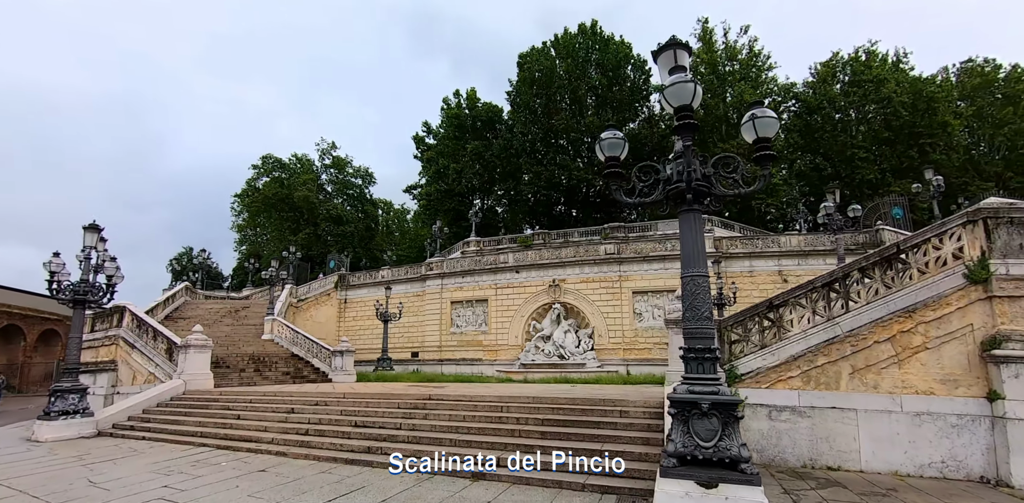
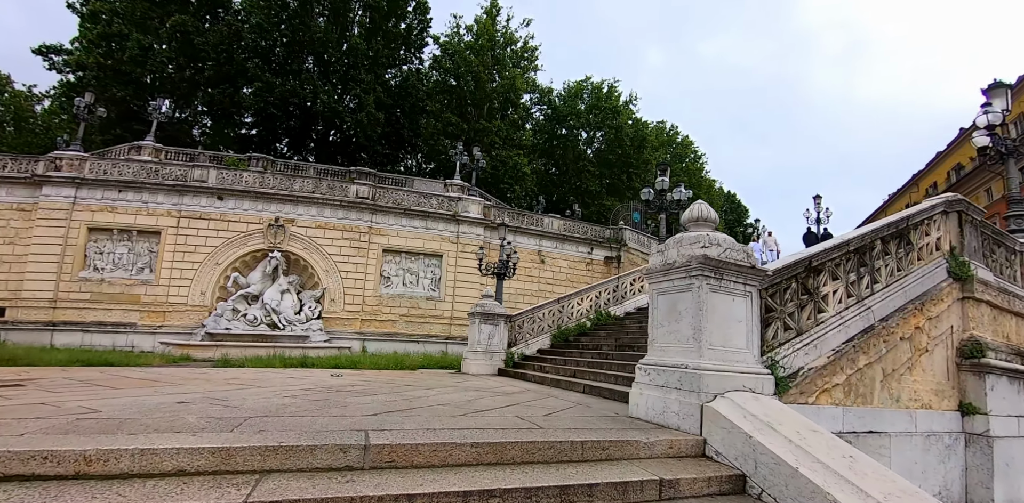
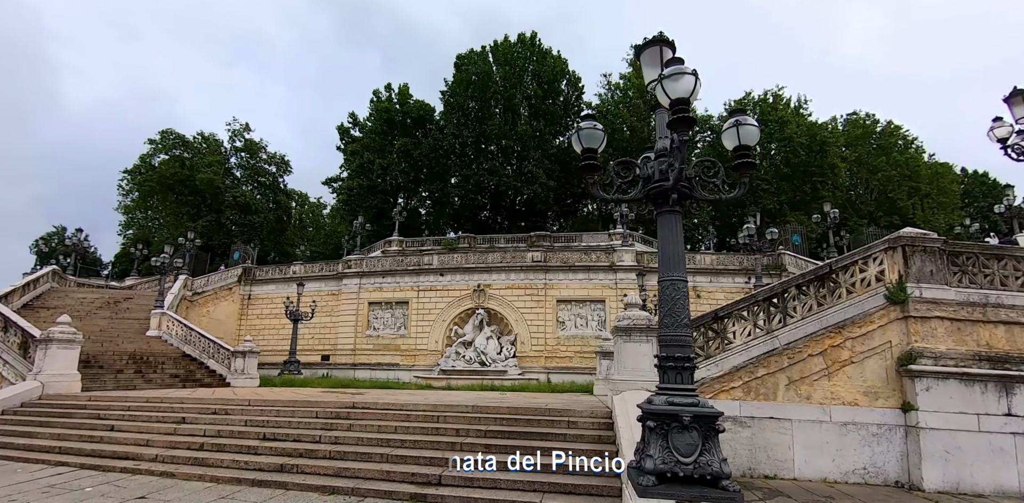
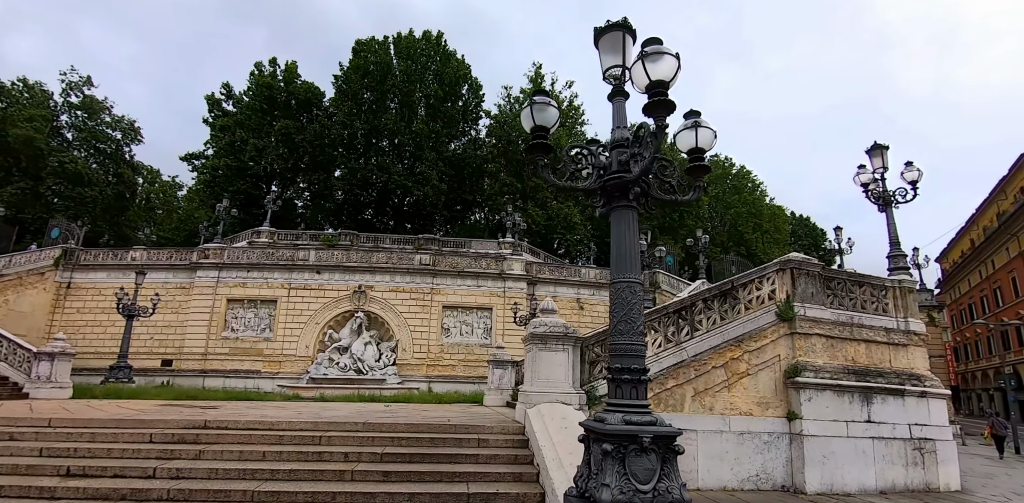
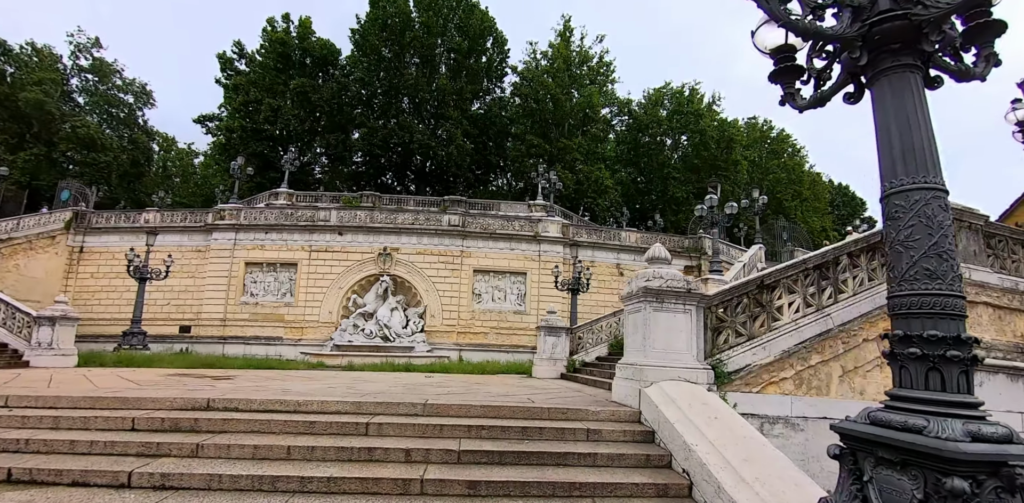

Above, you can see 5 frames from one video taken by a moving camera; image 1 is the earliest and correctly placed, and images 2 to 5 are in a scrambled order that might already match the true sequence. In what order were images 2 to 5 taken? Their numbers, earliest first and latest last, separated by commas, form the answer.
3, 4, 5, 2
